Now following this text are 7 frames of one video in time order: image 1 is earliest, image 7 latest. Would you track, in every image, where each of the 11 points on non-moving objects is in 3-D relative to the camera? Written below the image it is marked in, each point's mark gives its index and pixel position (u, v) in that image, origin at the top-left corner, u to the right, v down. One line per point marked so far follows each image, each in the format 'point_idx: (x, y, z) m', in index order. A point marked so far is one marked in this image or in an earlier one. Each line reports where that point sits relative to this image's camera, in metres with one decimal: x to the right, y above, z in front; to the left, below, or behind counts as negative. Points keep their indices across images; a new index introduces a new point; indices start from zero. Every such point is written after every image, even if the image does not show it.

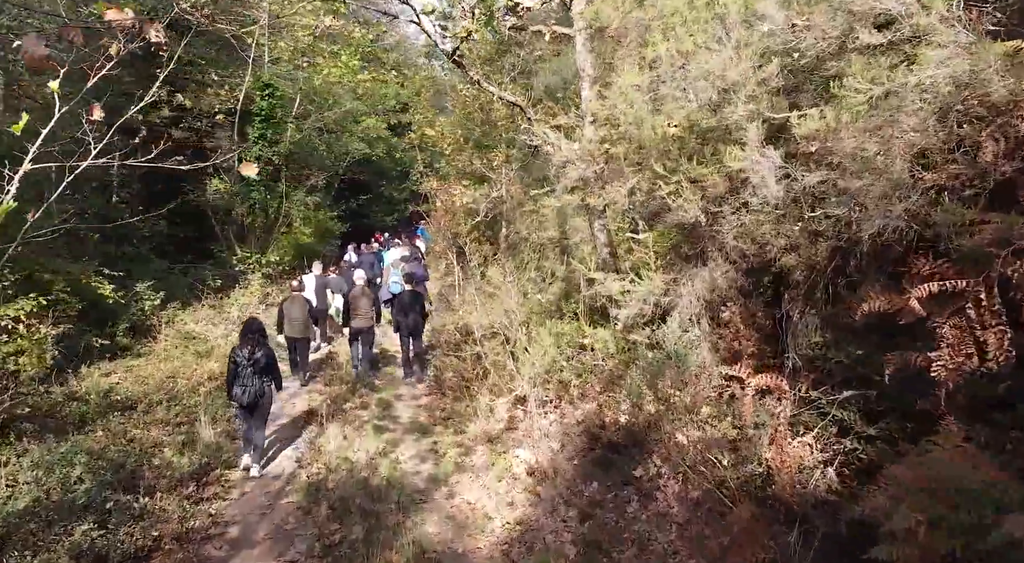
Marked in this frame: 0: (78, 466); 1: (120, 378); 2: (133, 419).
0: (-4.3, -1.8, +5.8) m
1: (-5.8, -1.4, +8.7) m
2: (-4.8, -1.8, +7.5) m
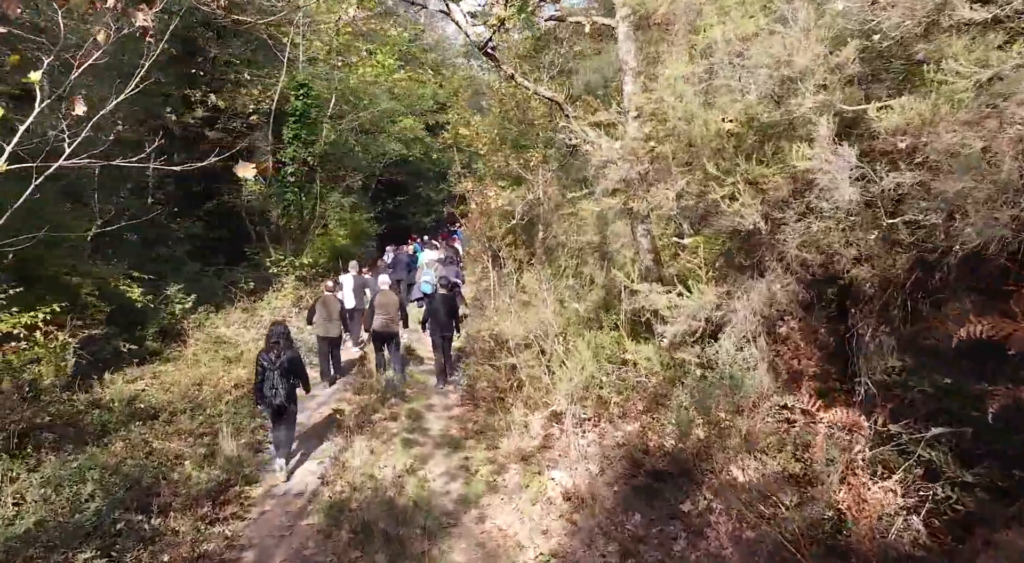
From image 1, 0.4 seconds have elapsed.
0: (-4.0, -1.9, +5.5) m
1: (-5.3, -1.5, +8.6) m
2: (-4.4, -1.8, +7.3) m
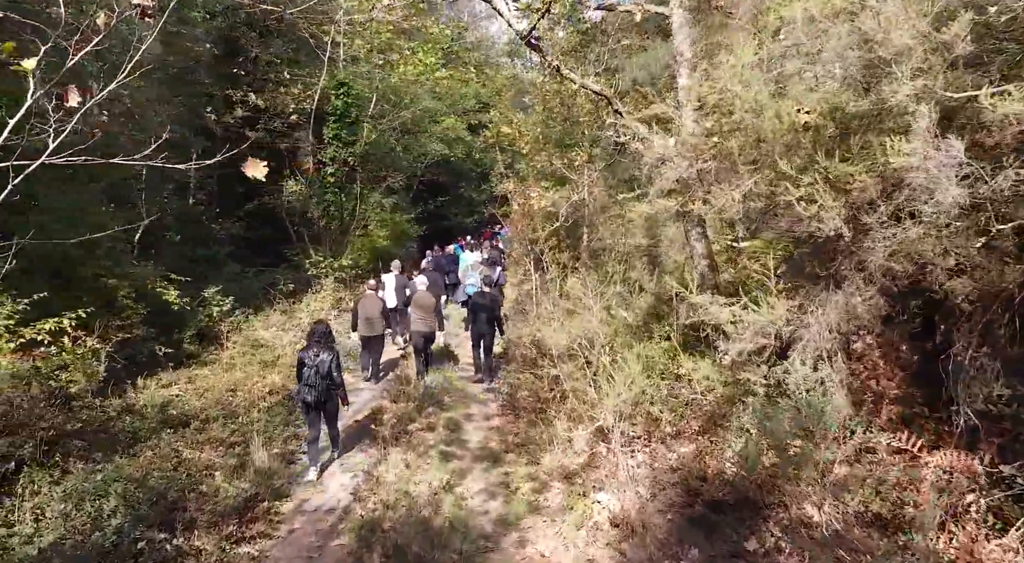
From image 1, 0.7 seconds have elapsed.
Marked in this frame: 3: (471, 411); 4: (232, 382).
0: (-3.6, -1.9, +5.3) m
1: (-4.7, -1.5, +8.4) m
2: (-3.9, -1.9, +7.1) m
3: (-0.6, -2.0, +9.3) m
4: (-4.2, -1.5, +8.9) m
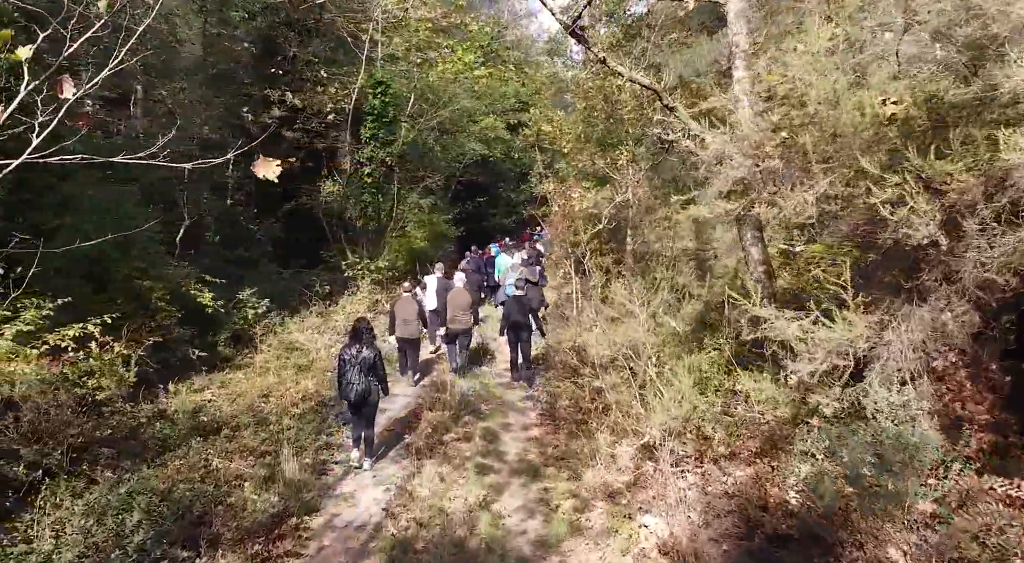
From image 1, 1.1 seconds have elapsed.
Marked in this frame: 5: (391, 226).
0: (-3.2, -2.0, +5.1) m
1: (-4.2, -1.6, +8.3) m
2: (-3.5, -1.9, +6.9) m
3: (0.0, -2.1, +8.9) m
4: (-3.6, -1.5, +8.7) m
5: (-3.2, +1.5, +15.6) m
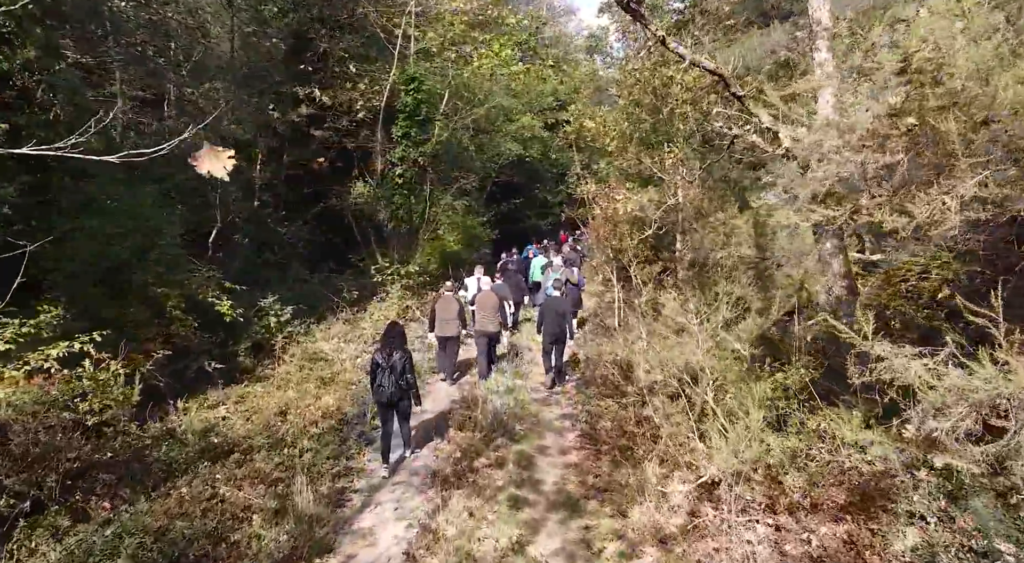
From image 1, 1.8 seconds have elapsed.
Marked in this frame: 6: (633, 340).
0: (-3.0, -2.1, +4.5) m
1: (-3.7, -1.7, +7.7) m
2: (-3.1, -2.0, +6.3) m
3: (+0.5, -2.2, +8.1) m
4: (-3.1, -1.7, +8.1) m
5: (-2.2, +1.3, +15.0) m
6: (+1.6, -0.8, +7.7) m
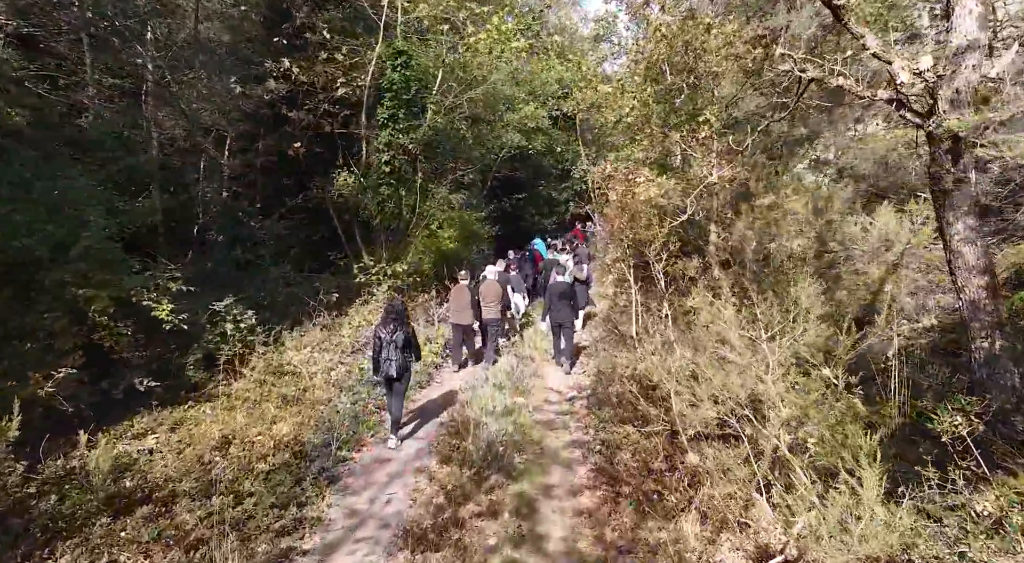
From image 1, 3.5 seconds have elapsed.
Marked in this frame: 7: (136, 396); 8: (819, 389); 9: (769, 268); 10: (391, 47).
0: (-3.0, -2.1, +3.0) m
1: (-3.7, -1.7, +6.2) m
2: (-3.1, -2.0, +4.8) m
3: (+0.4, -2.2, +6.5) m
4: (-3.1, -1.7, +6.6) m
5: (-2.2, +1.3, +13.5) m
6: (+1.6, -0.8, +6.2) m
7: (-4.6, -1.4, +7.2) m
8: (+2.3, -0.8, +4.7) m
9: (+2.7, +0.1, +6.0) m
10: (-2.5, +4.8, +12.4) m
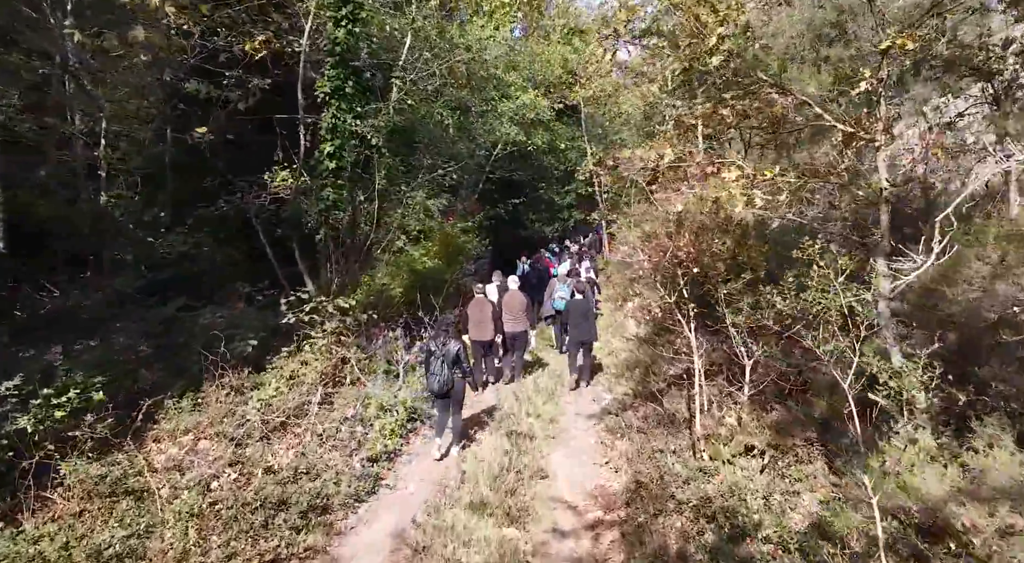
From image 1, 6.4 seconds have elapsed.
0: (-3.1, -2.6, -0.4) m
1: (-3.8, -2.2, +2.8) m
2: (-3.2, -2.5, +1.4) m
3: (+0.3, -2.7, +3.1) m
4: (-3.3, -2.2, +3.2) m
5: (-2.3, +0.7, +10.1) m
6: (+1.5, -1.3, +2.8) m
7: (-4.7, -1.9, +3.8) m
8: (+2.2, -1.3, +1.3) m
9: (+2.6, -0.4, +2.6) m
10: (-2.6, +4.2, +9.0) m
